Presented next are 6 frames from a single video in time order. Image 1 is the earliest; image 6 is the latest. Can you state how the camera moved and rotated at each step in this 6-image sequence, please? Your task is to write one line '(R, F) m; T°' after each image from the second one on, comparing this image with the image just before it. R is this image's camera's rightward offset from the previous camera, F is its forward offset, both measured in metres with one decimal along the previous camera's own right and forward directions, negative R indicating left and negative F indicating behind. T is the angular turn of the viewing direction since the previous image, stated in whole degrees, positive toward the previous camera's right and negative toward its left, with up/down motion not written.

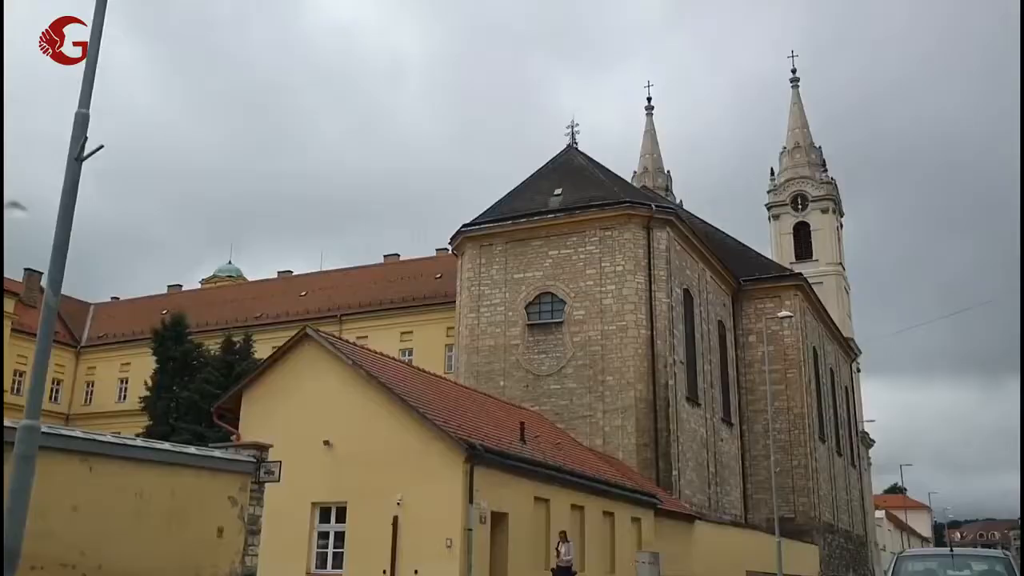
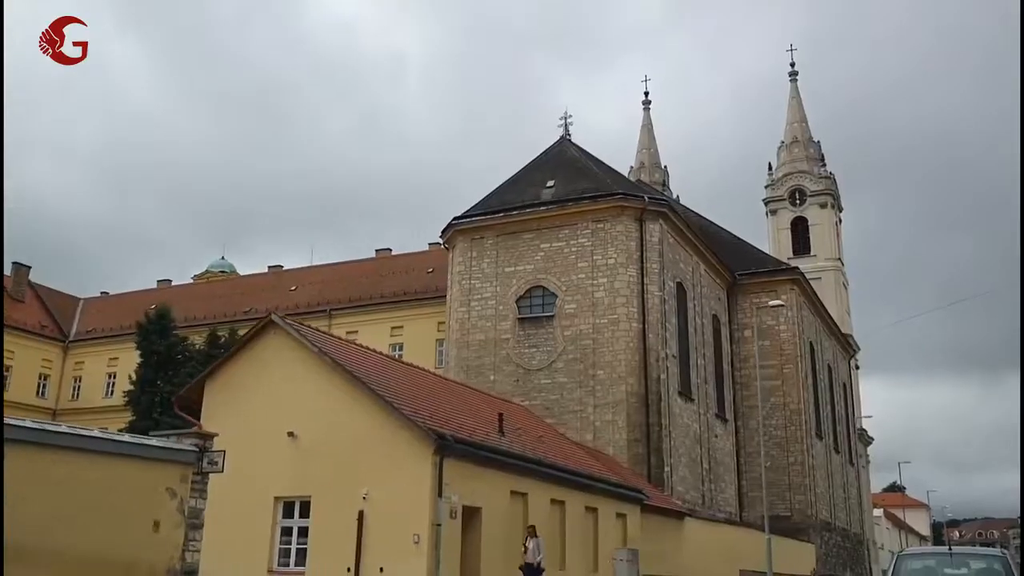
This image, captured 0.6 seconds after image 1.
(+0.4, +0.6) m; 0°
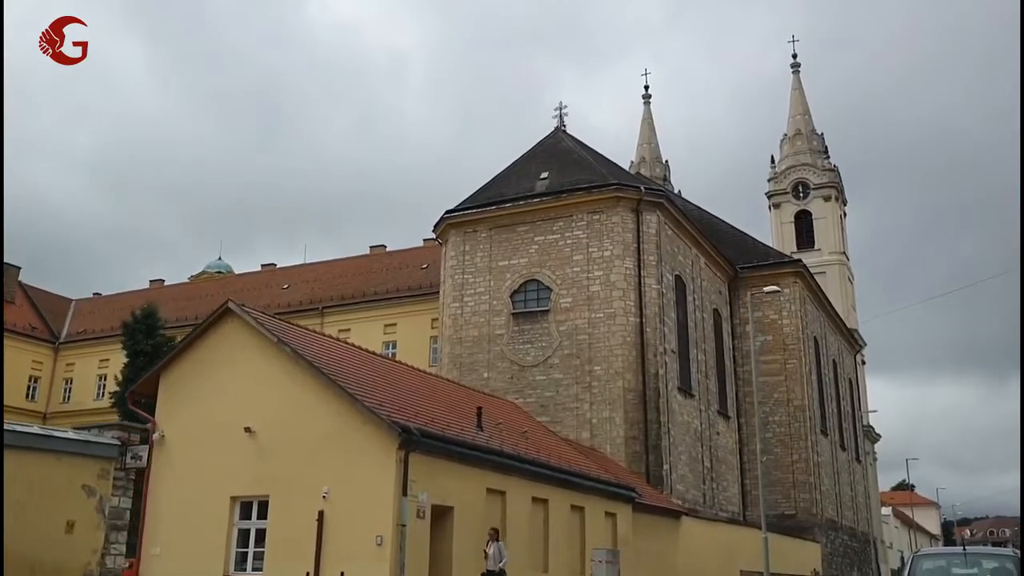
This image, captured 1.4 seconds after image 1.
(+0.5, +0.9) m; 0°
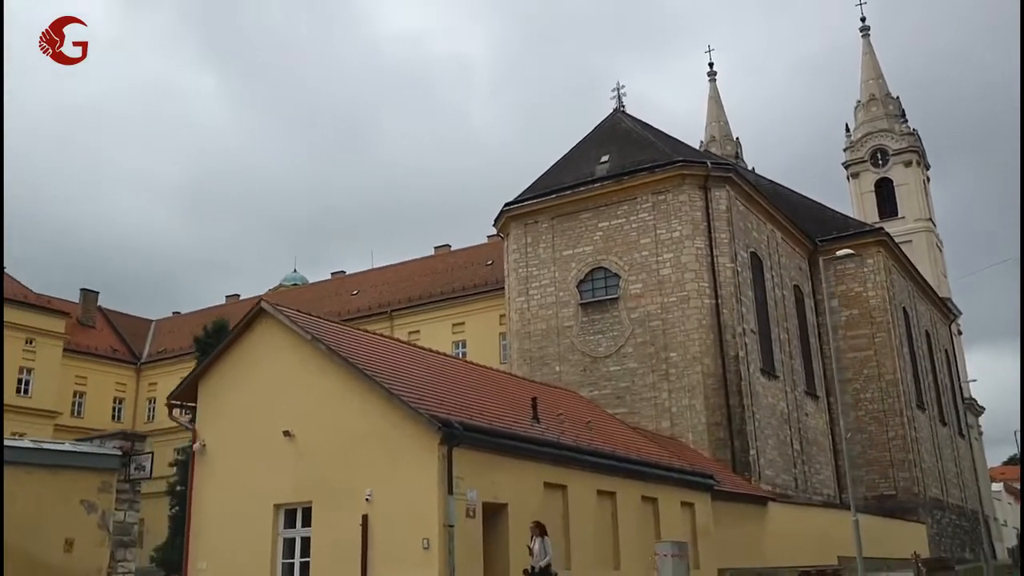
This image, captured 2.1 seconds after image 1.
(+0.4, +0.9) m; -5°
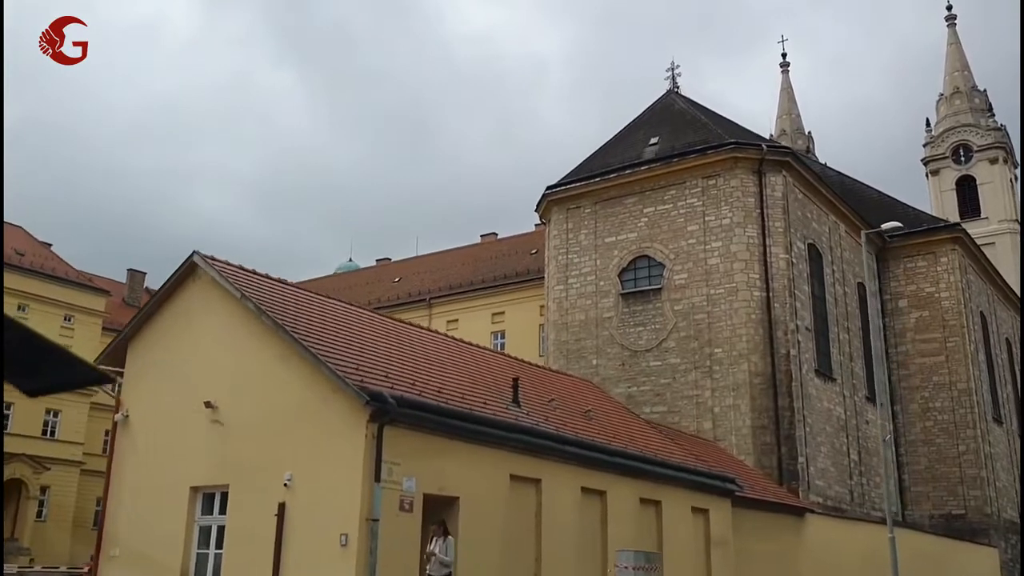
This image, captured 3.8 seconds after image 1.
(+1.2, +1.9) m; -4°
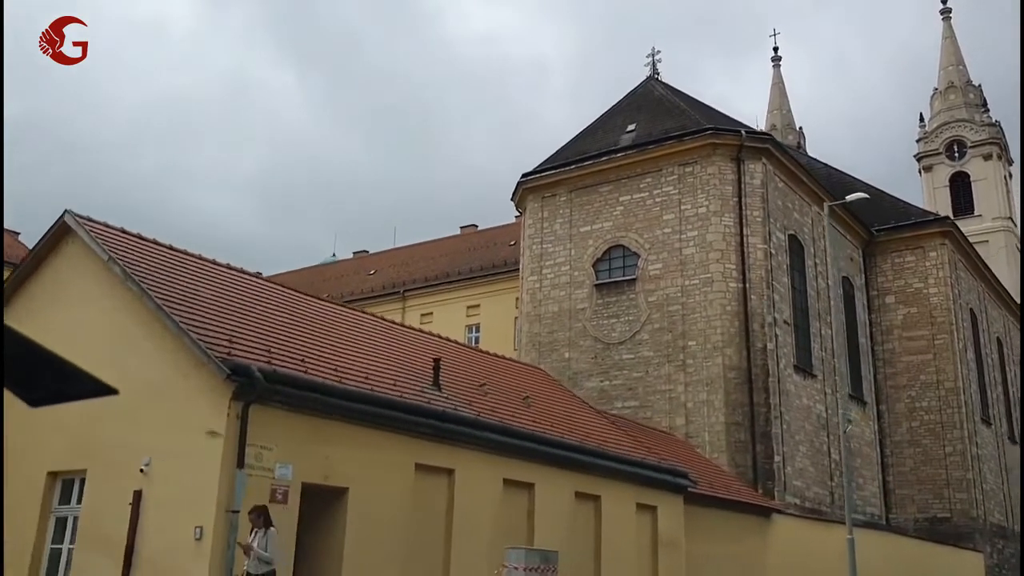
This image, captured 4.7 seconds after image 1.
(+0.9, +1.2) m; 0°
